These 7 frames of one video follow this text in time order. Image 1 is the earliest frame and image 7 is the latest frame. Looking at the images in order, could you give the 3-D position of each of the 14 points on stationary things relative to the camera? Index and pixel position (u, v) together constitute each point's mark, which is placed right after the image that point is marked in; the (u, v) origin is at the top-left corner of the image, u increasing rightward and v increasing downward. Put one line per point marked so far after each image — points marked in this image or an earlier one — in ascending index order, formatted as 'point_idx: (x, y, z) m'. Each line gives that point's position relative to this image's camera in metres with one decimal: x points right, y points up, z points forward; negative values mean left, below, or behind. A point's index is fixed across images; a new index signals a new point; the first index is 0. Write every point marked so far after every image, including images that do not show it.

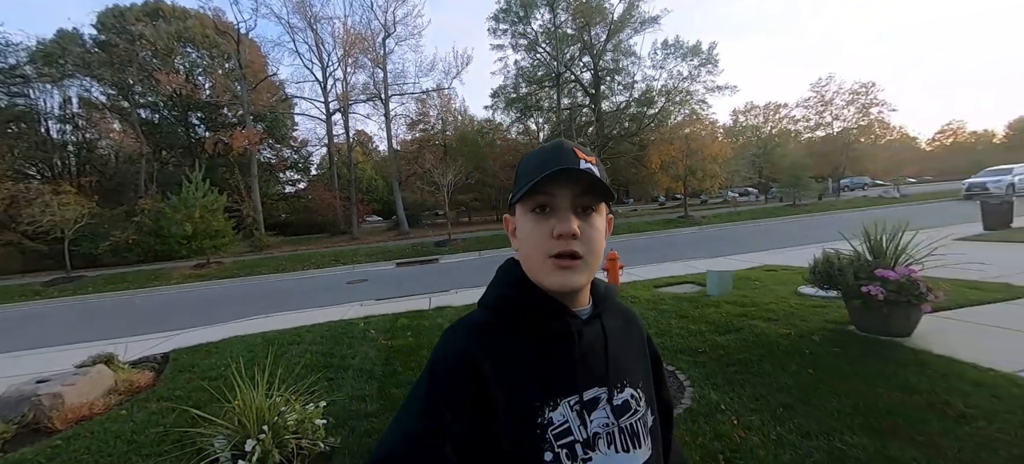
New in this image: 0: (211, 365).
0: (-3.6, -1.6, +4.7) m
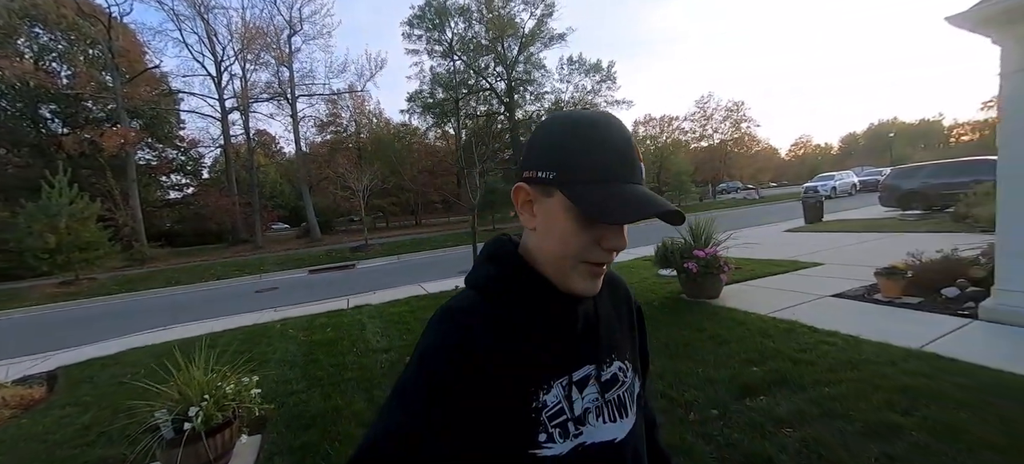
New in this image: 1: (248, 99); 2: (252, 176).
0: (-4.7, -1.7, +4.7) m
1: (-12.4, +6.4, +18.3) m
2: (-13.2, +2.9, +19.8) m
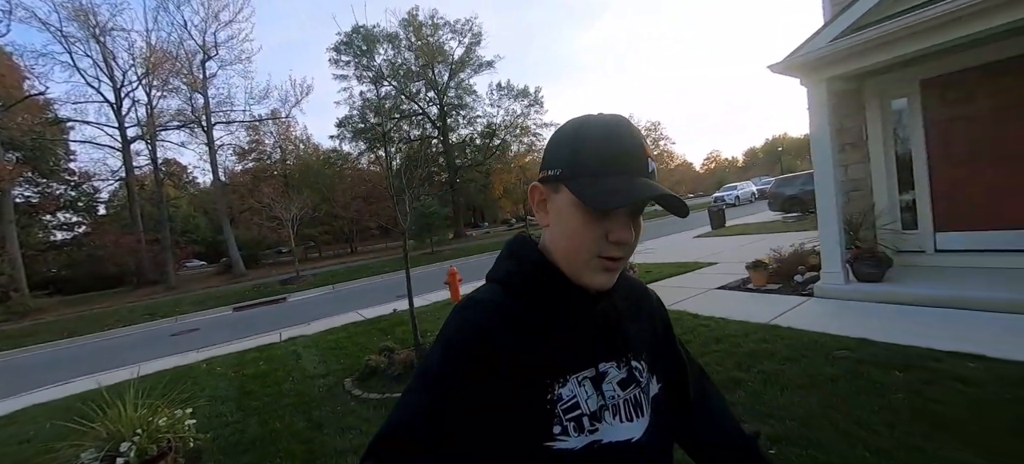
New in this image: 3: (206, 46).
0: (-5.5, -2.2, +4.3) m
1: (-15.5, +4.7, +17.0) m
2: (-16.3, +1.1, +18.2) m
3: (-13.5, +8.3, +17.4) m
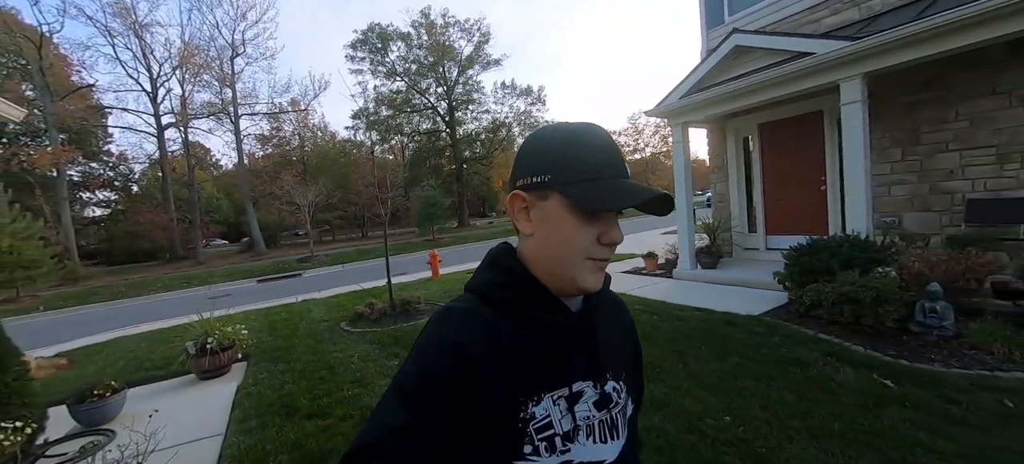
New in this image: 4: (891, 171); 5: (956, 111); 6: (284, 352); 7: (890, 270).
0: (-6.4, -1.9, +6.5) m
1: (-15.9, +5.7, +19.4) m
2: (-16.7, +2.1, +20.7) m
3: (-13.7, +9.2, +19.6) m
4: (+5.0, +0.8, +5.3) m
5: (+5.2, +1.4, +4.7) m
6: (-3.0, -1.6, +5.3) m
7: (+3.7, -0.4, +3.9) m
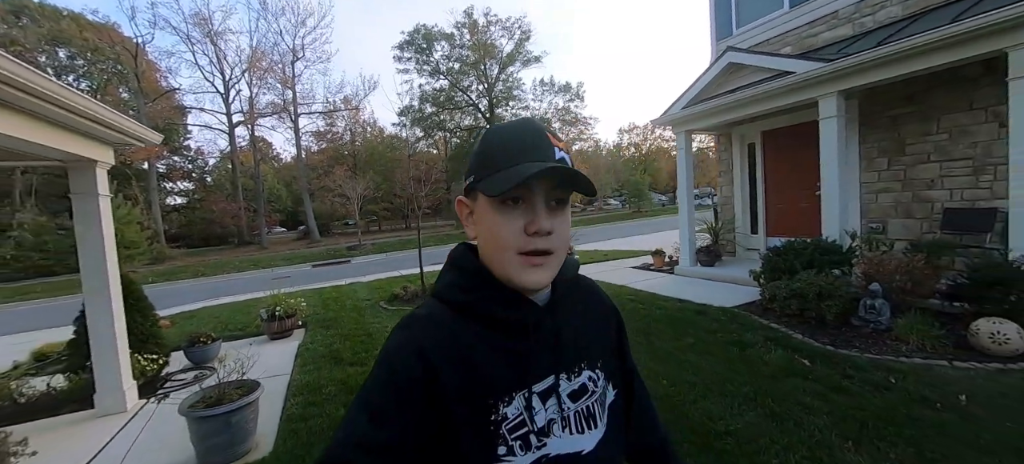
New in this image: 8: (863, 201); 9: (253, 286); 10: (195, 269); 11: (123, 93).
0: (-6.2, -1.6, +8.1) m
1: (-14.0, +6.3, +21.7) m
2: (-14.8, +2.8, +23.2) m
3: (-11.8, +9.8, +21.6) m
4: (+5.2, +0.7, +5.6) m
5: (+5.3, +1.4, +5.0) m
6: (-2.9, -1.5, +6.4) m
7: (+3.7, -0.4, +4.4) m
8: (+5.1, +0.5, +5.8) m
9: (-8.5, -1.7, +13.0) m
10: (-14.1, -1.6, +17.6) m
11: (-18.2, +6.5, +18.7) m
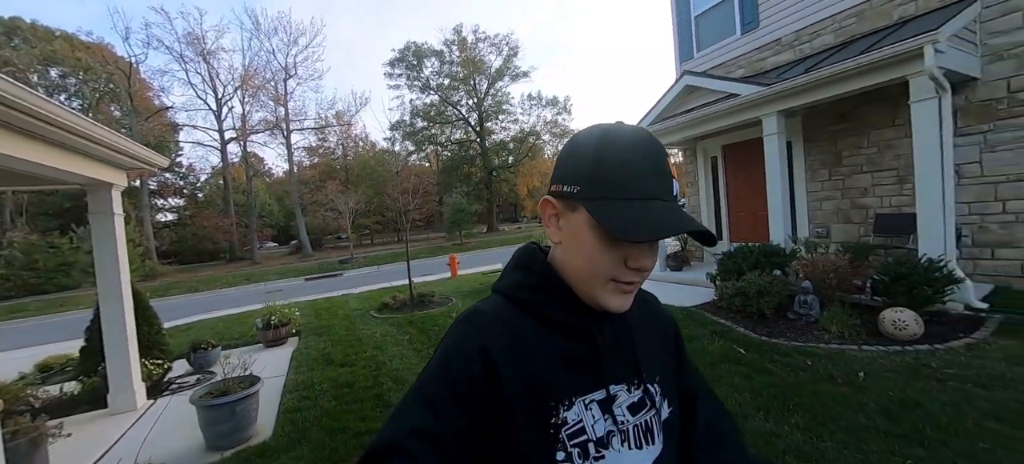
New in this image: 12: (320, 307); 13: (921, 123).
0: (-6.5, -2.0, +8.4) m
1: (-14.7, +5.5, +22.1) m
2: (-15.4, +1.9, +23.5) m
3: (-12.5, +9.0, +22.2) m
4: (+4.8, +0.7, +6.2) m
5: (+5.0, +1.3, +5.6) m
6: (-3.2, -1.7, +6.8) m
7: (+3.4, -0.5, +4.9) m
8: (+4.8, +0.4, +6.3) m
9: (-8.9, -2.2, +13.3) m
10: (-14.5, -2.3, +17.8) m
11: (-18.9, +5.7, +19.1) m
12: (-4.4, -1.7, +9.1) m
13: (+4.4, +1.2, +4.3) m
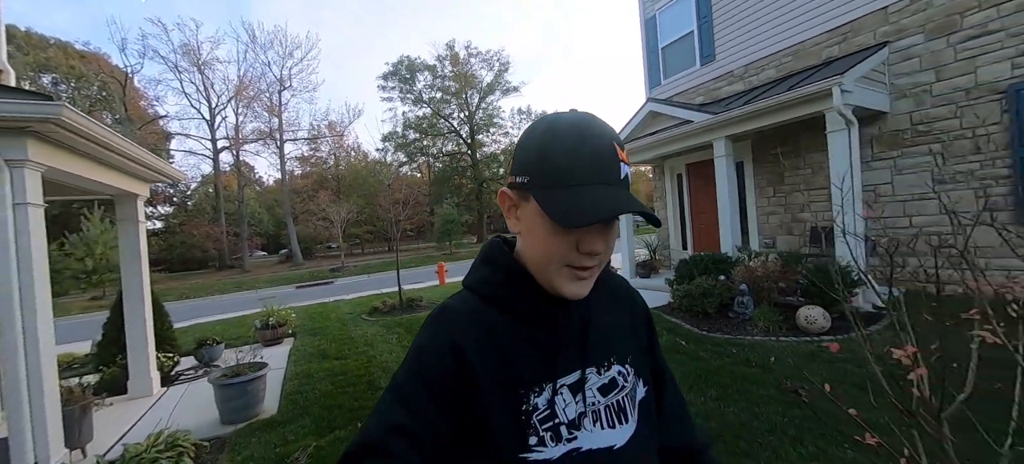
0: (-6.9, -2.1, +8.9) m
1: (-15.3, +5.0, +22.6) m
2: (-16.1, +1.4, +23.8) m
3: (-13.1, +8.5, +22.8) m
4: (+4.5, +0.5, +6.9) m
5: (+4.7, +1.1, +6.4) m
6: (-3.6, -1.8, +7.4) m
7: (+3.1, -0.6, +5.6) m
8: (+4.4, +0.2, +7.1) m
9: (-9.4, -2.5, +13.7) m
10: (-15.1, -2.7, +18.1) m
11: (-19.4, +5.3, +19.5) m
12: (-4.8, -1.9, +9.6) m
13: (+4.1, +1.0, +5.1) m
